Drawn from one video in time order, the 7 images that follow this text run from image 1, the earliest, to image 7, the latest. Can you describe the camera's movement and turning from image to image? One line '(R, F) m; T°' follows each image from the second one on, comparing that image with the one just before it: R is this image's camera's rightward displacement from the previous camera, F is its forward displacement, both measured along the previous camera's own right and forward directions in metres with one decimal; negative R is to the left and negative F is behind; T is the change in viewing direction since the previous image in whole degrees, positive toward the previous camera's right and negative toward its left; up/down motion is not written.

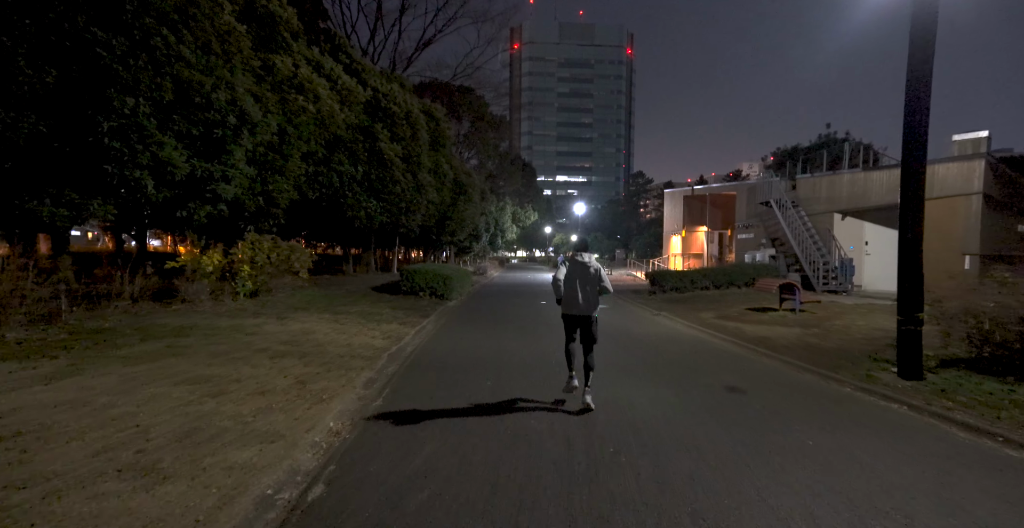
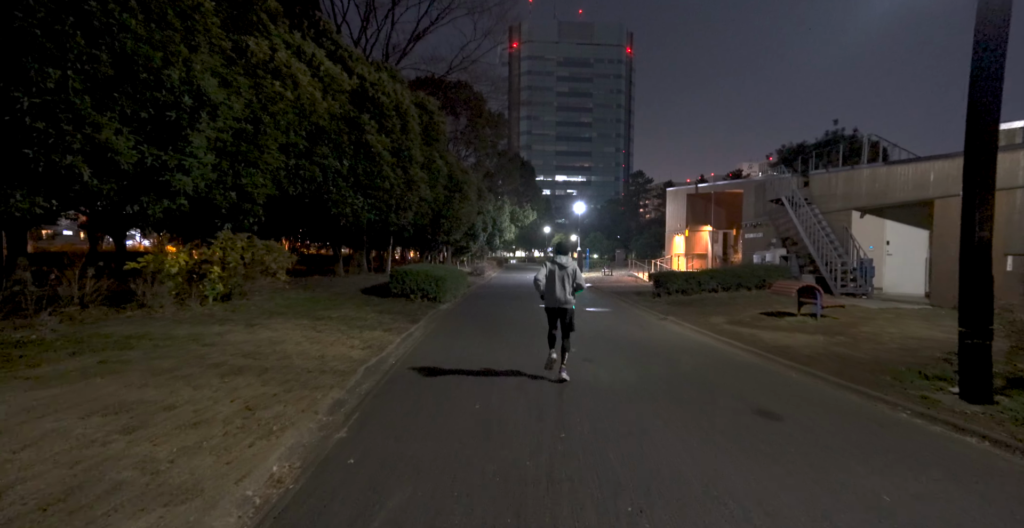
(+0.1, +1.0) m; 0°
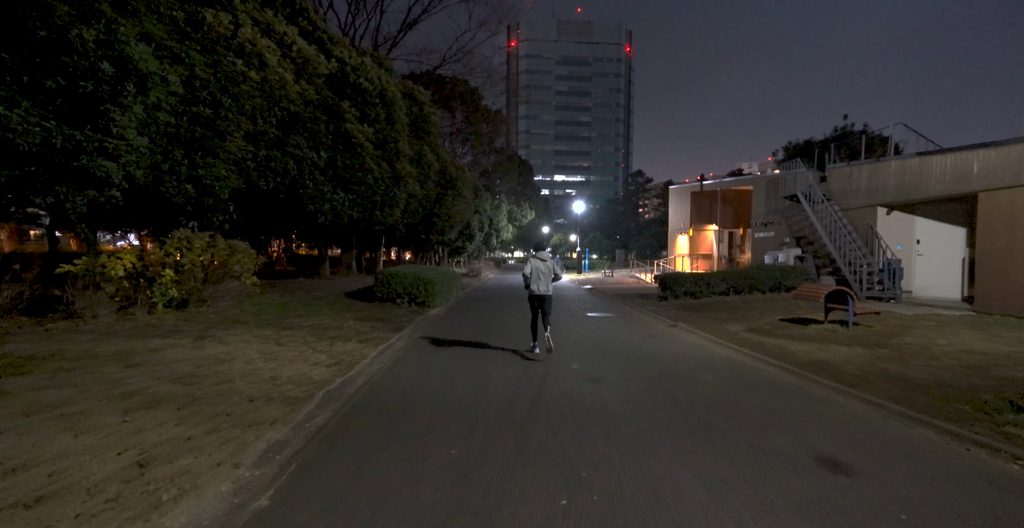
(+0.1, +1.3) m; 0°
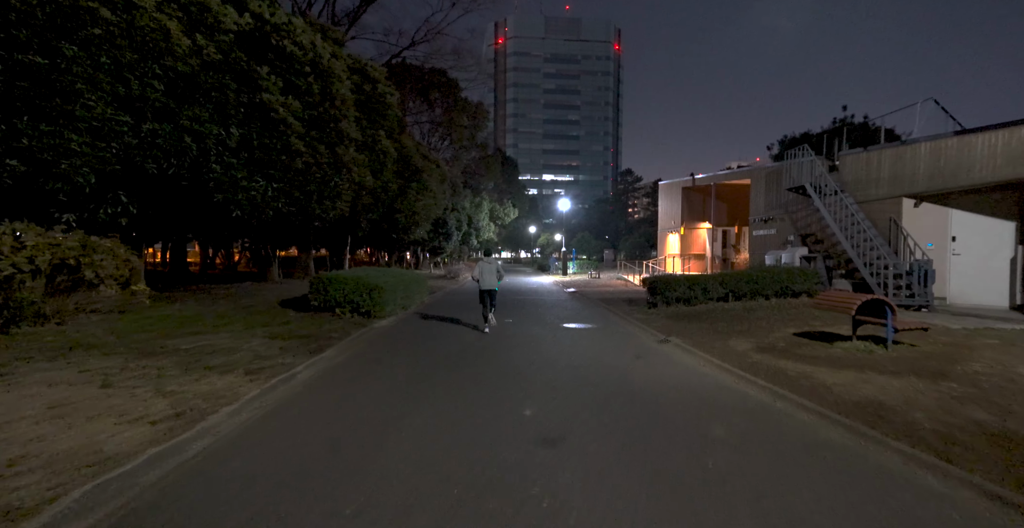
(+0.7, +2.4) m; +1°
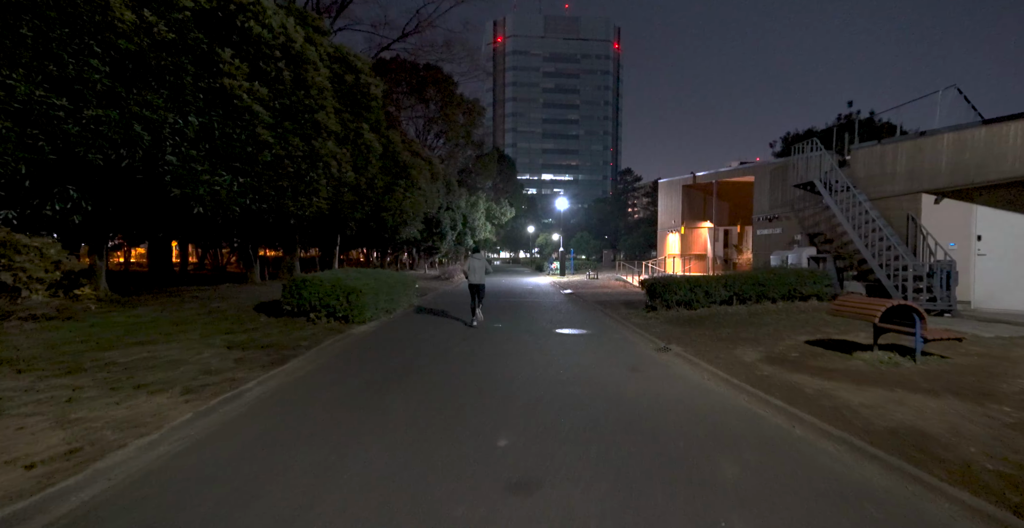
(+0.3, +0.9) m; 0°
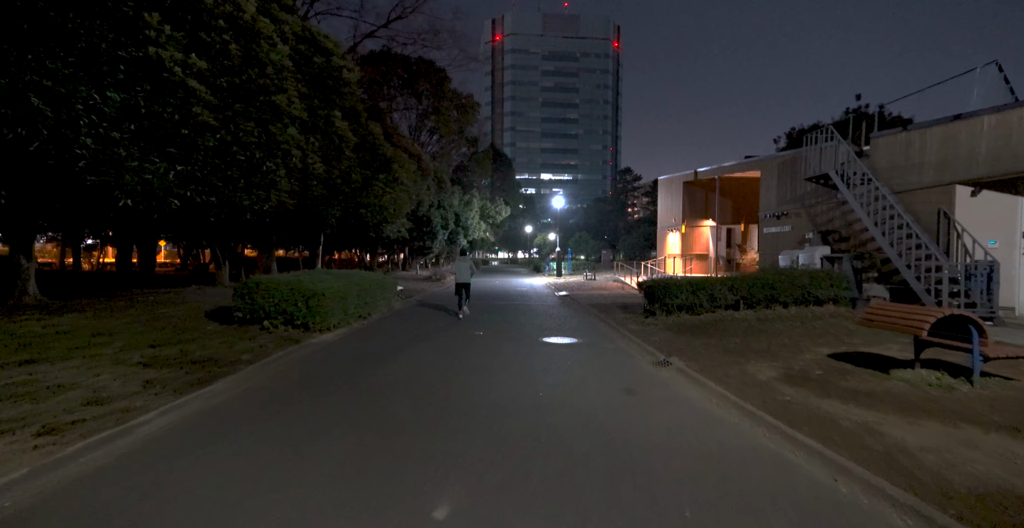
(+0.4, +1.4) m; 0°
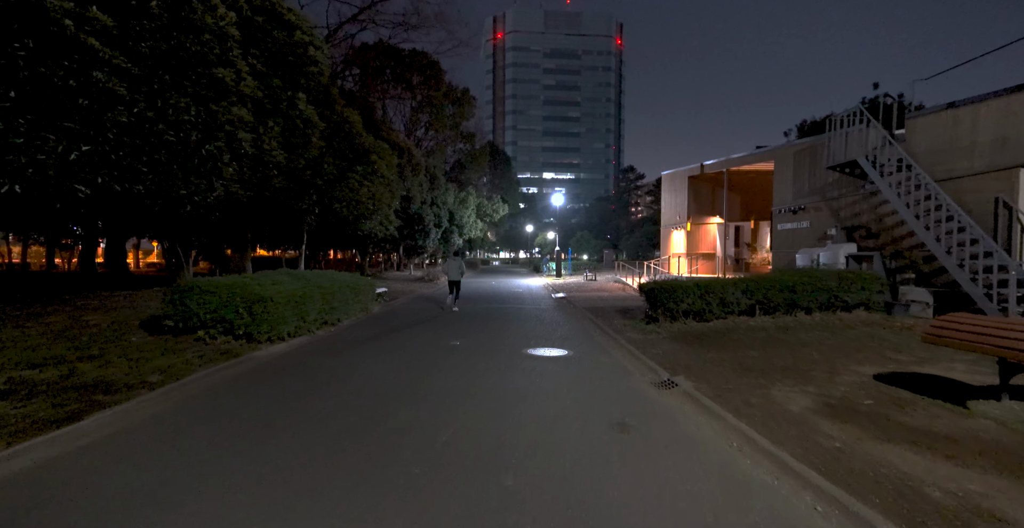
(+0.4, +1.6) m; 0°
